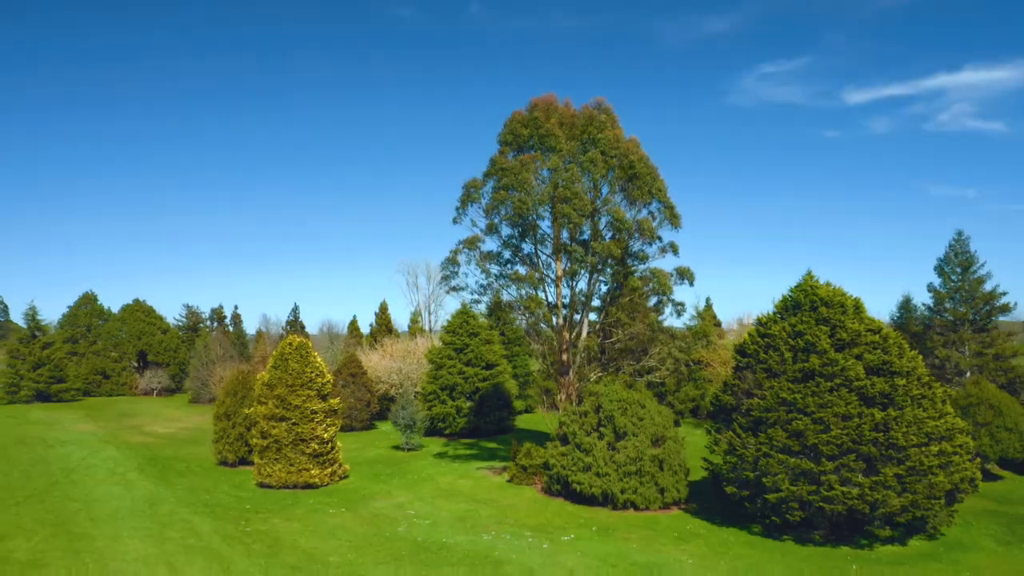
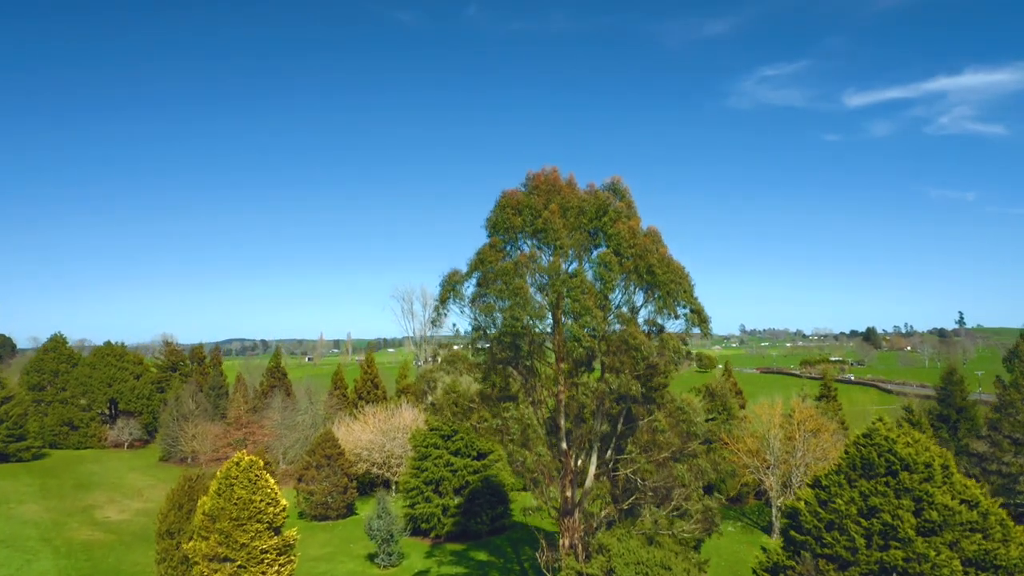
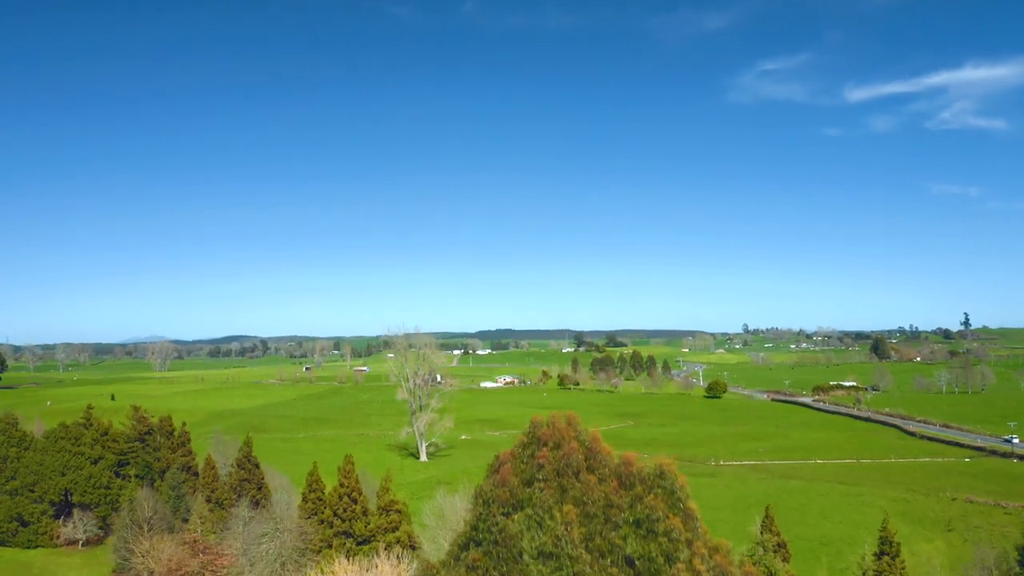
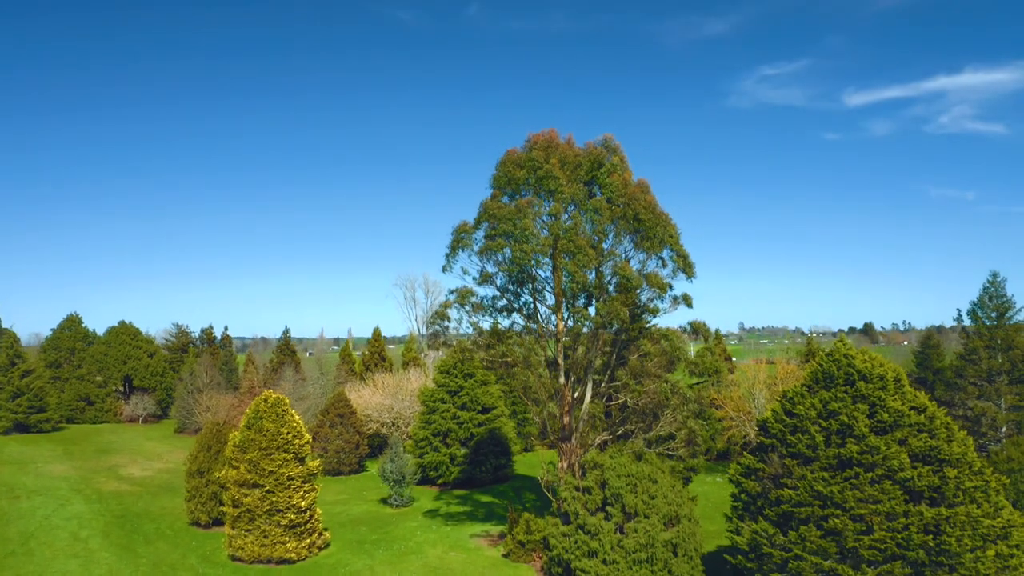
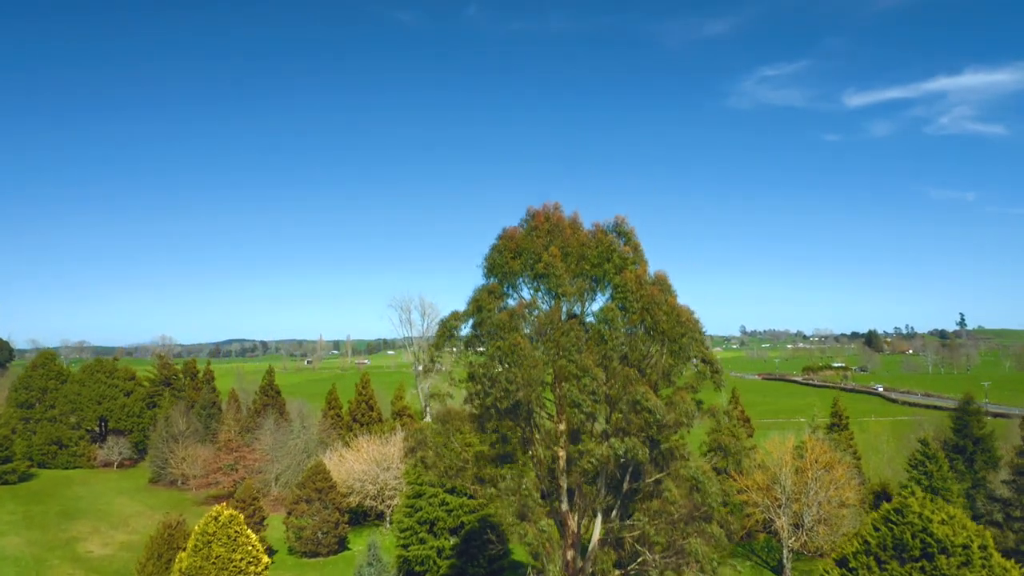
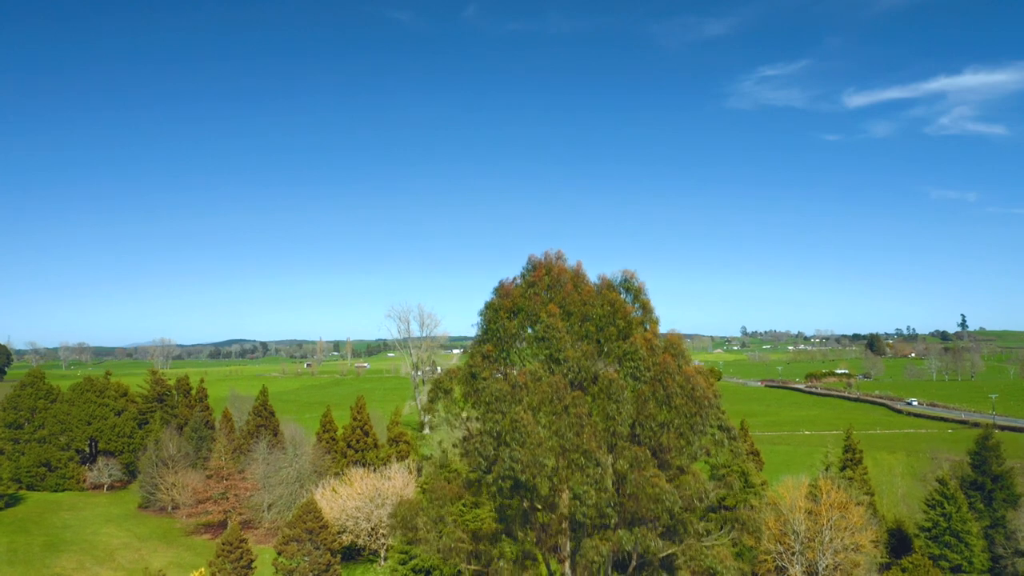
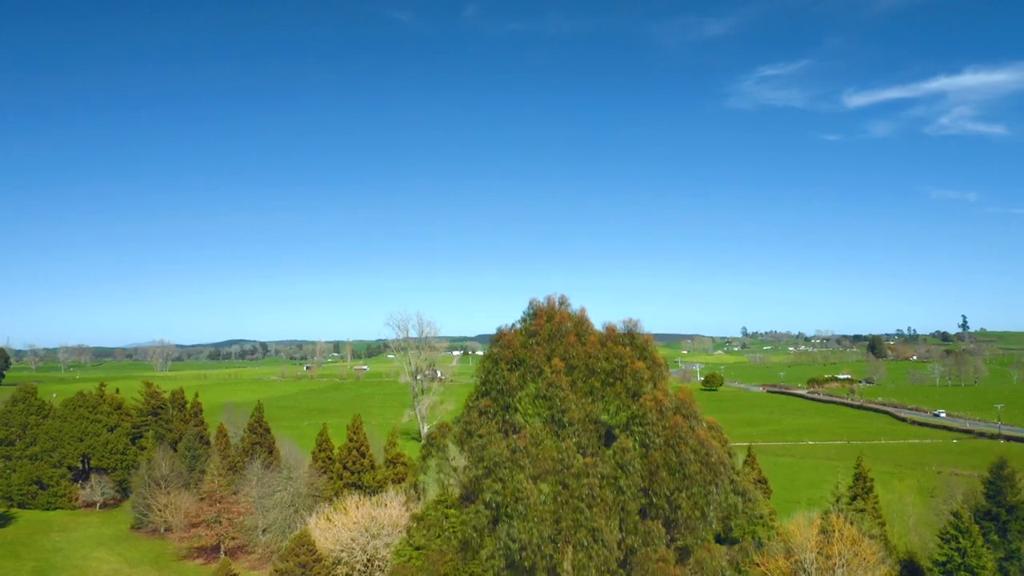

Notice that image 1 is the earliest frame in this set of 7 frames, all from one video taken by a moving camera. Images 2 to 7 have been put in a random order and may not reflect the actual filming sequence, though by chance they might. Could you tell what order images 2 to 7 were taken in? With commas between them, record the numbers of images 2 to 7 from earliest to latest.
4, 2, 5, 6, 7, 3
